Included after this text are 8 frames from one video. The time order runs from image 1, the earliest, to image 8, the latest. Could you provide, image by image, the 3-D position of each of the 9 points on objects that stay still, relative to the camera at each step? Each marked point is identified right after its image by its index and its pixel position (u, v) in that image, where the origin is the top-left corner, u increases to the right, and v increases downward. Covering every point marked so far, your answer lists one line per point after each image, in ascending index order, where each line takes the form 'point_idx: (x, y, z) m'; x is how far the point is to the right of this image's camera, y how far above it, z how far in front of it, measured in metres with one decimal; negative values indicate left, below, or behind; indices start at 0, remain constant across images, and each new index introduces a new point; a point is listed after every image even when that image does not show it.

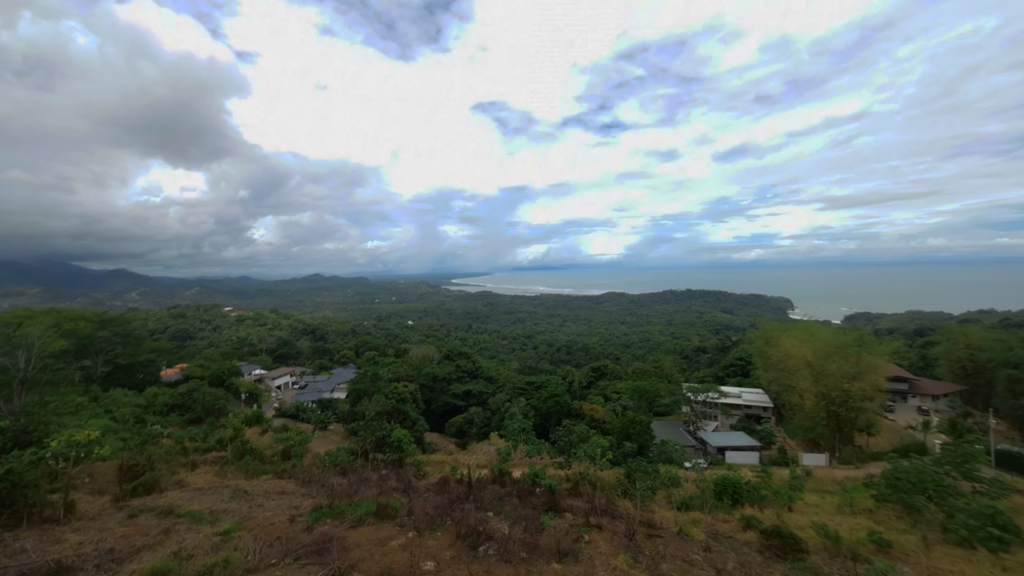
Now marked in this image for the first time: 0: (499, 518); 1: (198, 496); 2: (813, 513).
0: (-0.4, -6.3, +9.8) m
1: (-9.3, -6.2, +10.5) m
2: (+9.7, -7.3, +11.6) m
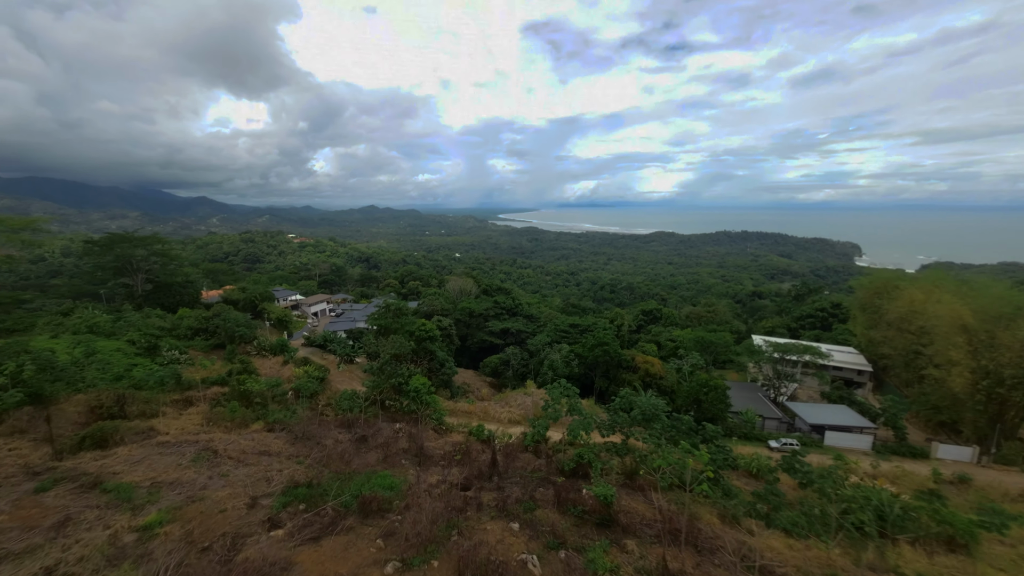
0: (+0.3, -4.7, +6.6) m
1: (-8.5, -4.0, +8.4) m
2: (+10.5, -5.8, +7.4) m
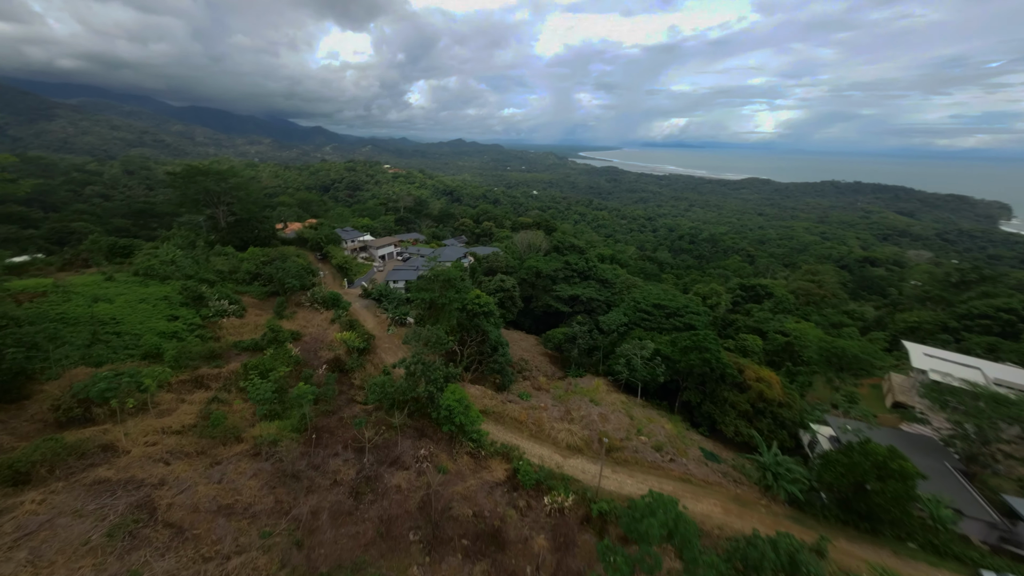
0: (+0.5, -5.8, +2.8) m
1: (-7.6, -4.0, +6.1) m
2: (+10.6, -7.9, +1.9) m
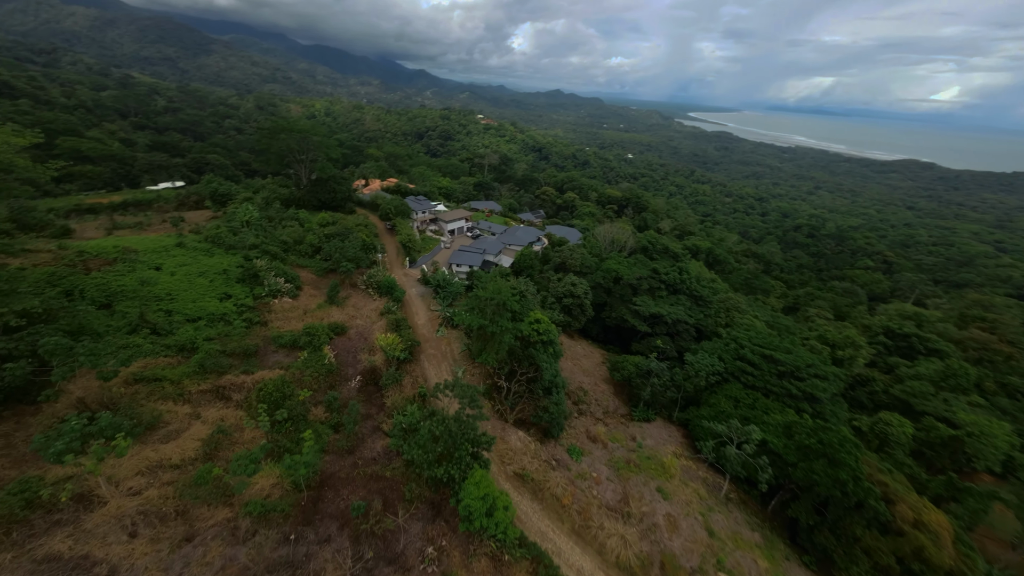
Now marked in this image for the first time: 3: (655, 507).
0: (-0.6, -8.3, +0.6) m
1: (-7.6, -4.9, +5.0) m
2: (+8.7, -12.0, -2.0) m
3: (+4.6, -6.9, +11.5) m
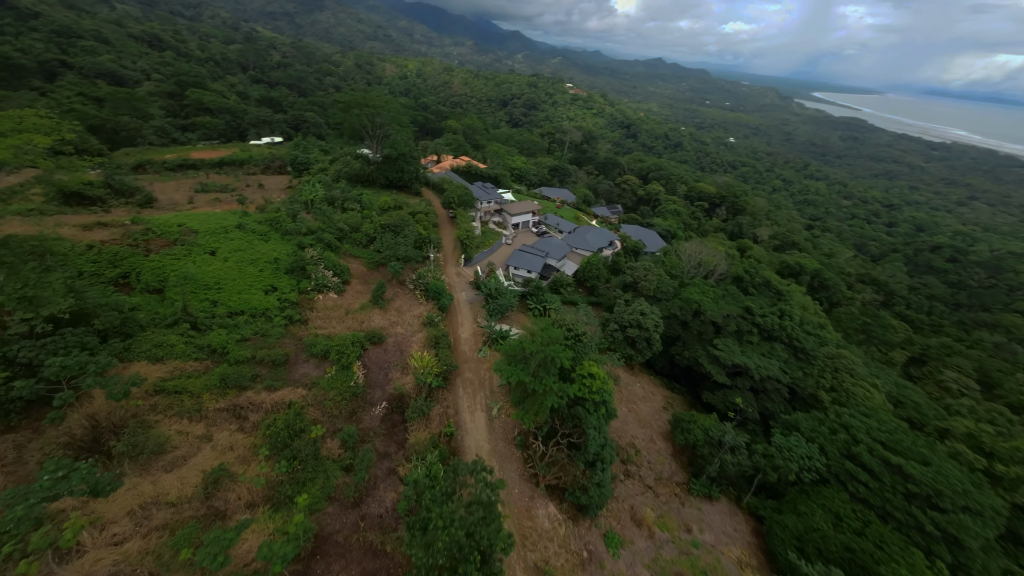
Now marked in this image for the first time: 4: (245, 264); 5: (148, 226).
0: (-2.3, -10.4, -0.8) m
1: (-7.9, -5.7, +4.5) m
2: (+5.8, -15.6, -4.5) m
3: (+4.9, -9.1, +9.0) m
4: (-10.7, +1.0, +14.4) m
5: (-14.4, +2.5, +14.2) m
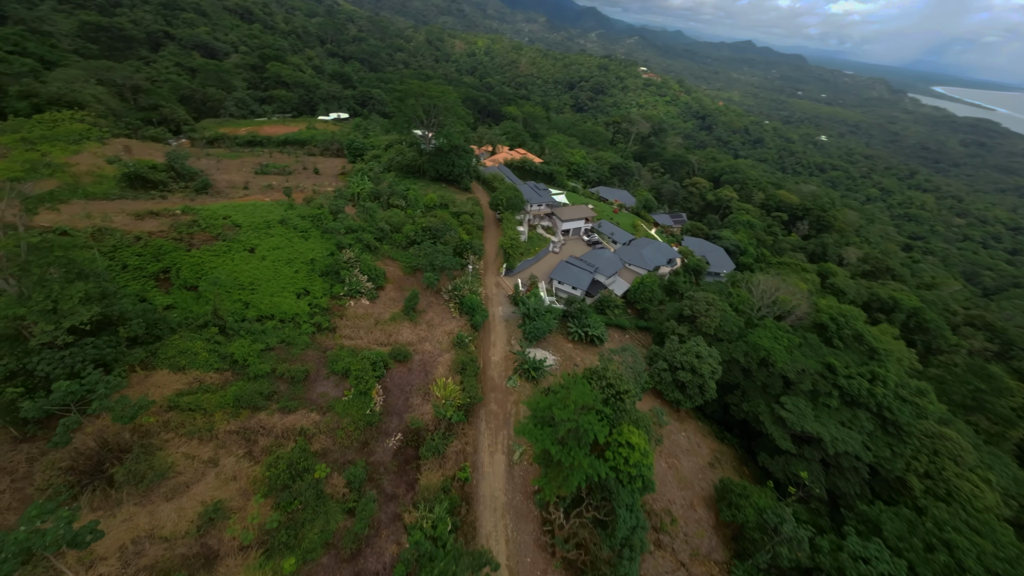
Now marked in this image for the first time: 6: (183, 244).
0: (-3.9, -11.8, -1.4) m
1: (-8.2, -6.4, +4.3) m
2: (+3.0, -18.0, -5.8) m
3: (+4.5, -11.0, +7.4) m
4: (-9.0, +1.0, +14.1) m
5: (-12.6, +2.9, +14.3) m
6: (-11.8, +1.6, +12.9) m
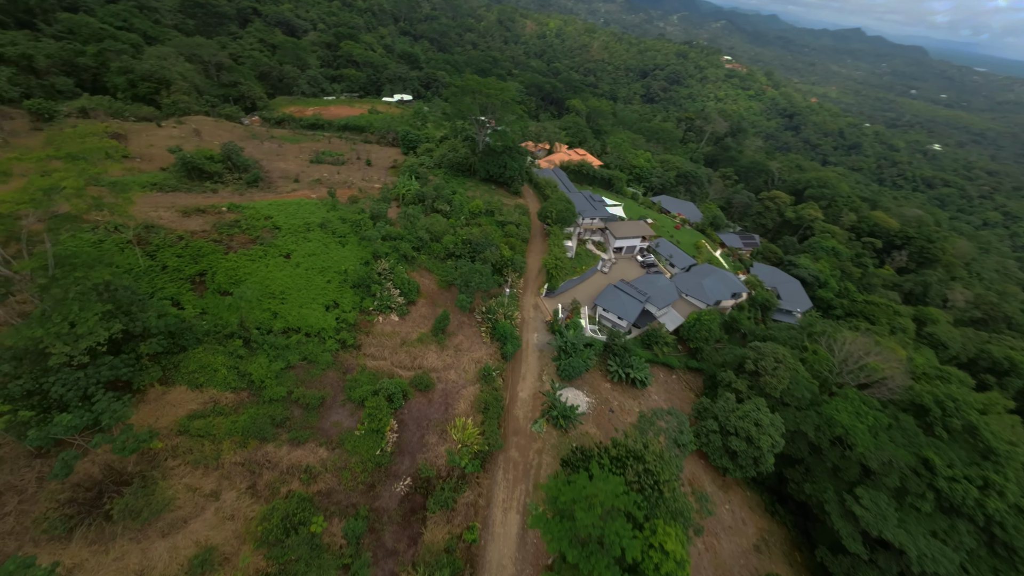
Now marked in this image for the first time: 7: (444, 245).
0: (-5.8, -13.1, -1.7) m
1: (-8.7, -7.1, +4.2) m
2: (-0.1, -20.2, -6.6) m
3: (+3.8, -13.0, +6.0) m
4: (-7.5, +0.6, +13.7) m
5: (-10.8, +2.9, +14.3) m
6: (-10.3, +1.5, +12.8) m
7: (-3.1, +2.1, +17.3) m
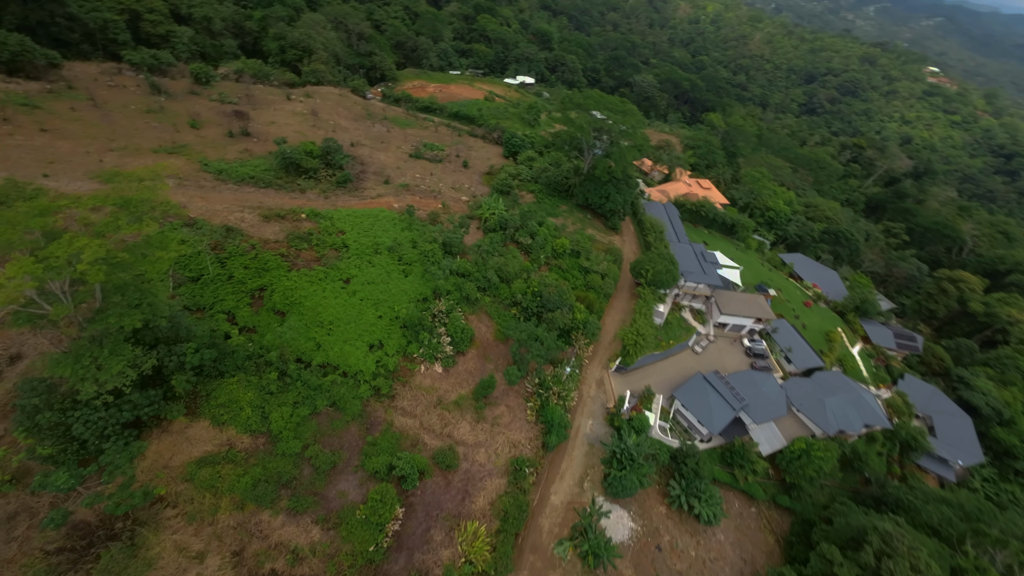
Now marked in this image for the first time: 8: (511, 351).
0: (-10.0, -14.7, -1.5) m
1: (-10.1, -8.0, +4.4) m
2: (-7.4, -23.0, -7.0) m
3: (+0.8, -16.7, +4.0) m
4: (-5.1, -0.6, +12.9) m
5: (-7.6, +2.5, +13.9) m
6: (-7.8, +1.0, +12.5) m
7: (+0.2, -0.1, +15.4) m
8: (0.0, -2.5, +14.2) m
